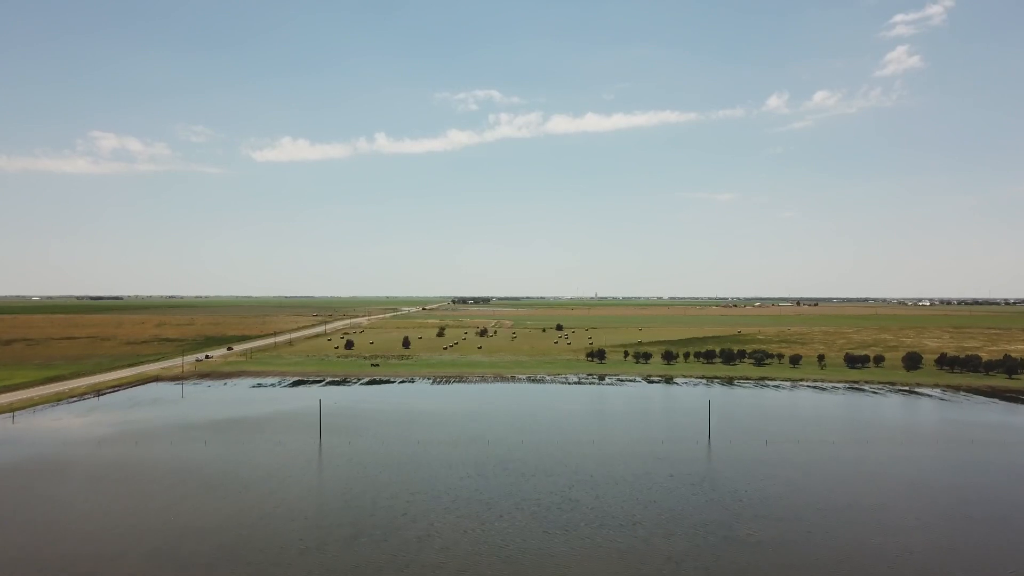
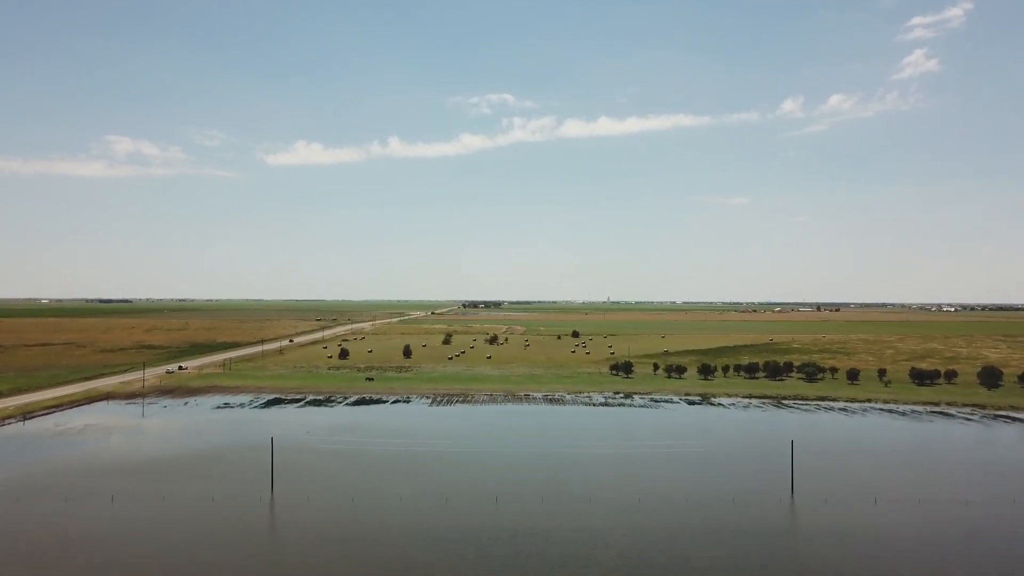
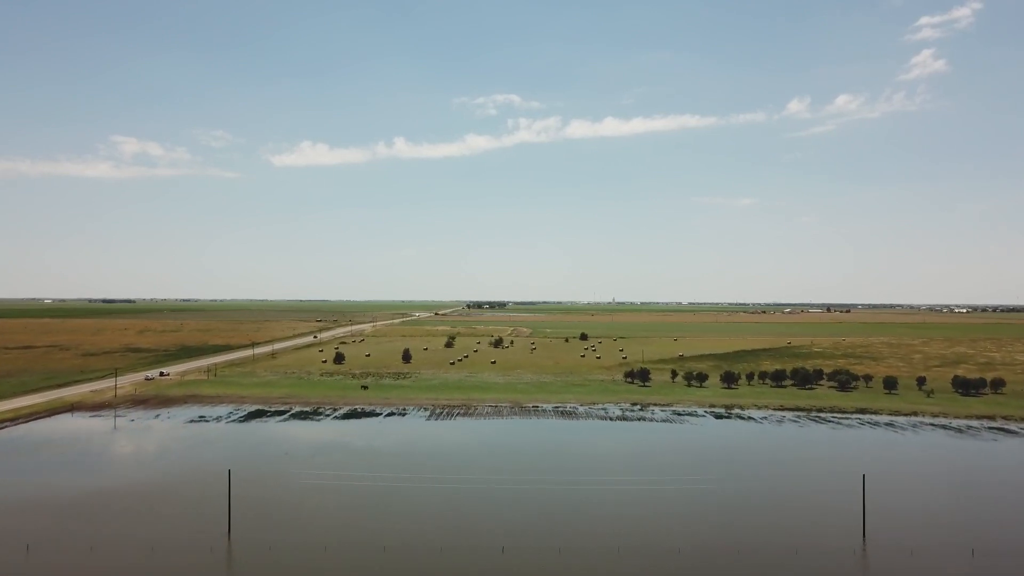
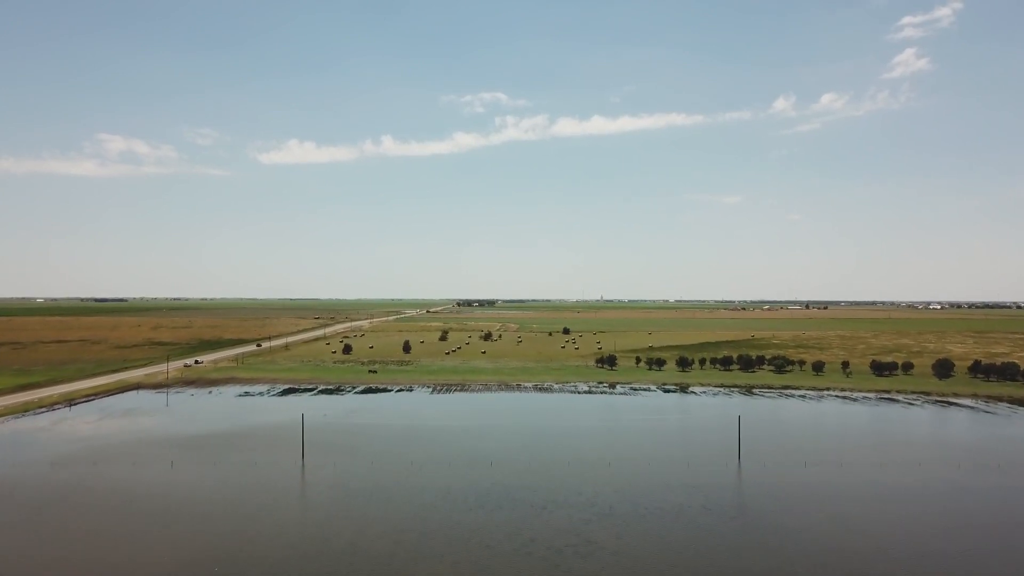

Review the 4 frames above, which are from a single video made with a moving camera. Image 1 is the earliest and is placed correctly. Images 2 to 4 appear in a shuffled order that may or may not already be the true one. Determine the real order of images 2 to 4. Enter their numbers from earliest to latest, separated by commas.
4, 2, 3
